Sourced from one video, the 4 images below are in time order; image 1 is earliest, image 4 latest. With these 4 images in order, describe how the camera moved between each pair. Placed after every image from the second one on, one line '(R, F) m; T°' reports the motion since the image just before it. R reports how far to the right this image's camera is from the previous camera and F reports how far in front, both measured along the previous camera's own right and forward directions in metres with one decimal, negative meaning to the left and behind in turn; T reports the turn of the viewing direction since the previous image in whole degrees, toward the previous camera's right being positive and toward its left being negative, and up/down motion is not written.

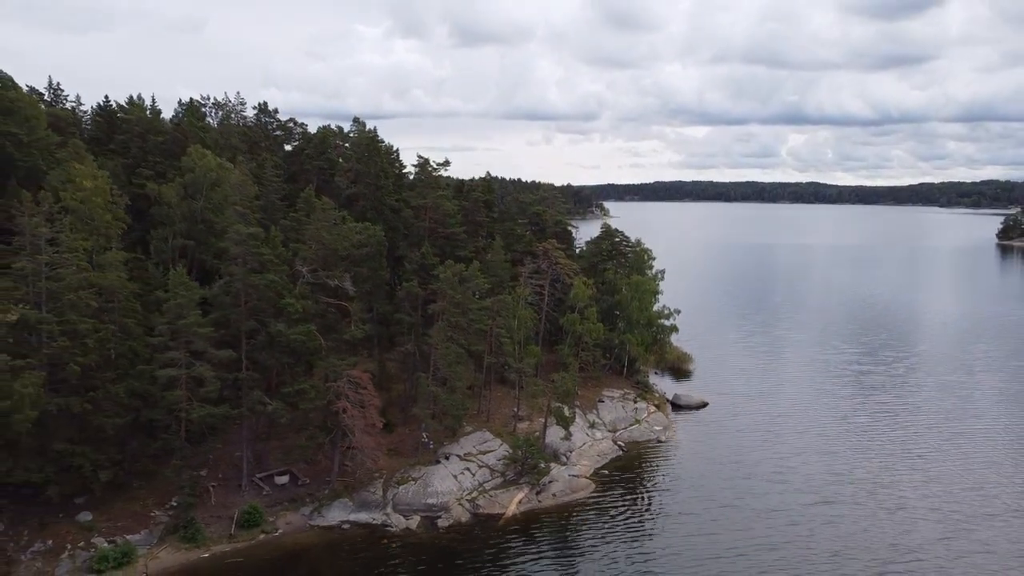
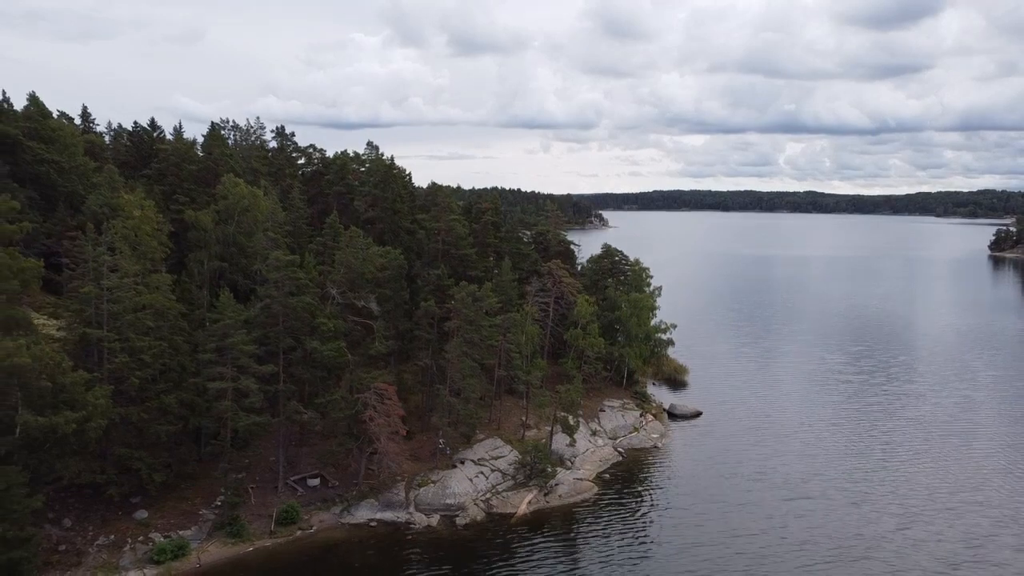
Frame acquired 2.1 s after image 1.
(-0.7, -3.6) m; 0°
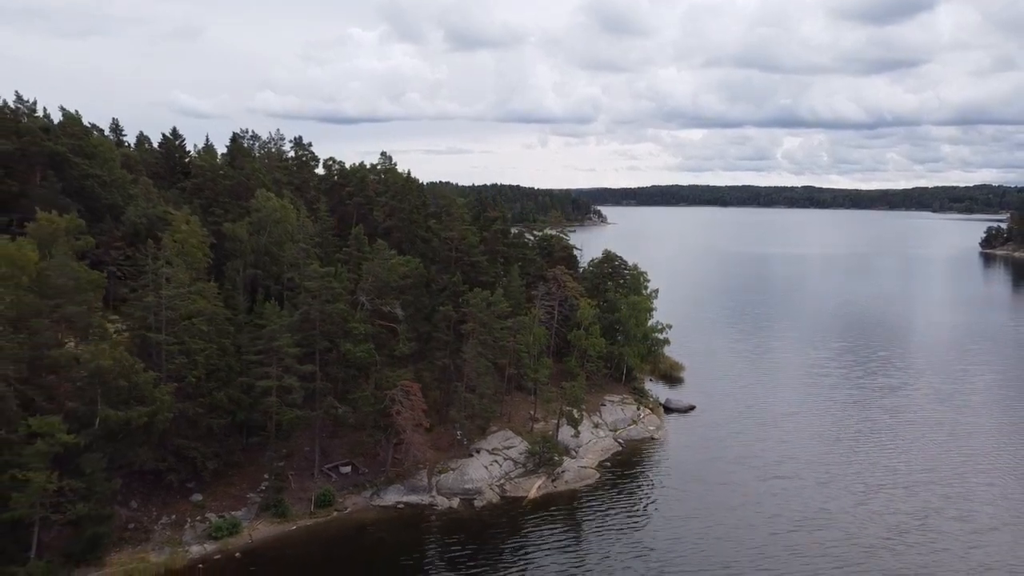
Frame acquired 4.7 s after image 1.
(-0.8, -4.3) m; 0°
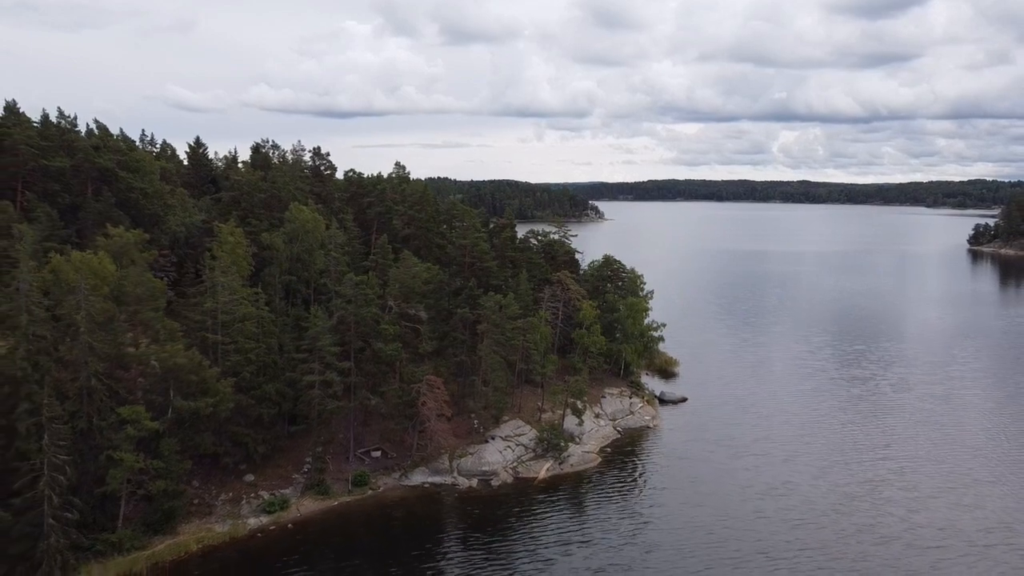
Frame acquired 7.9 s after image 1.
(-1.0, -5.3) m; 0°
